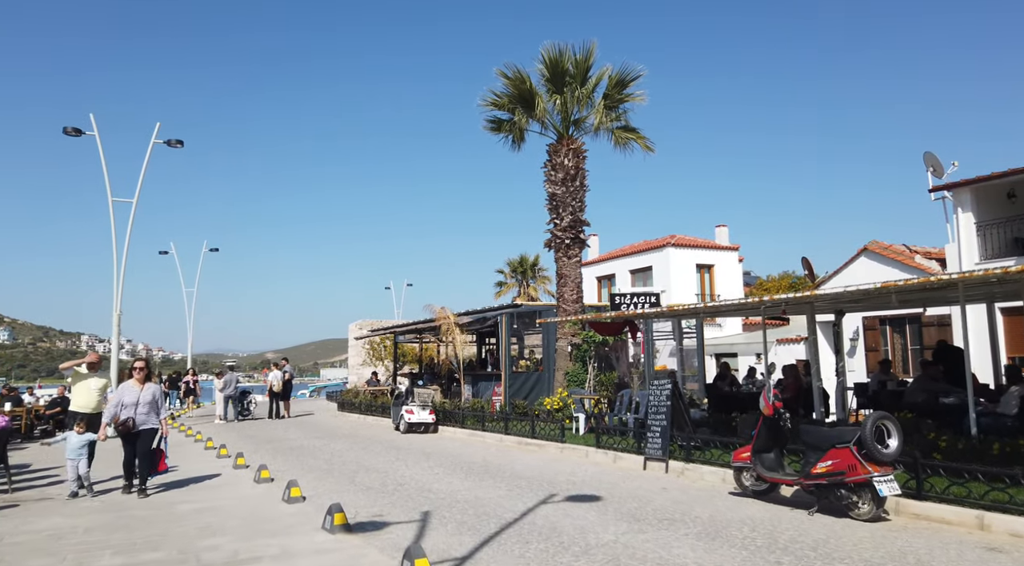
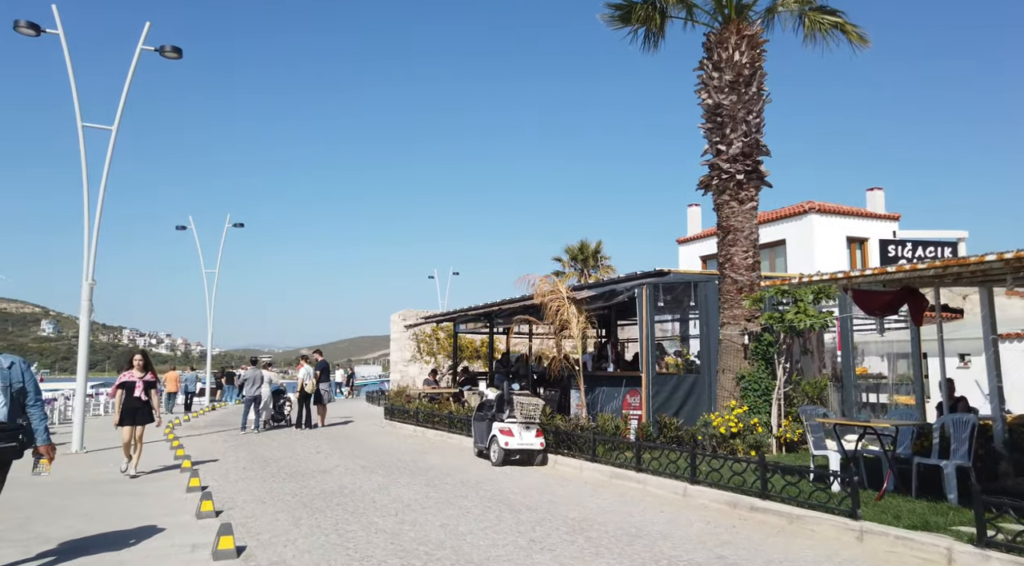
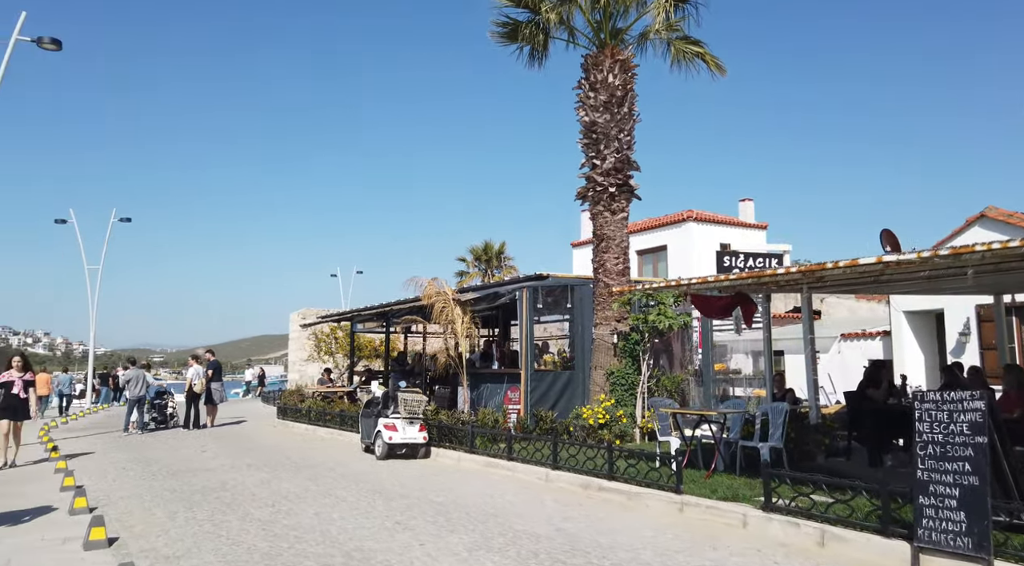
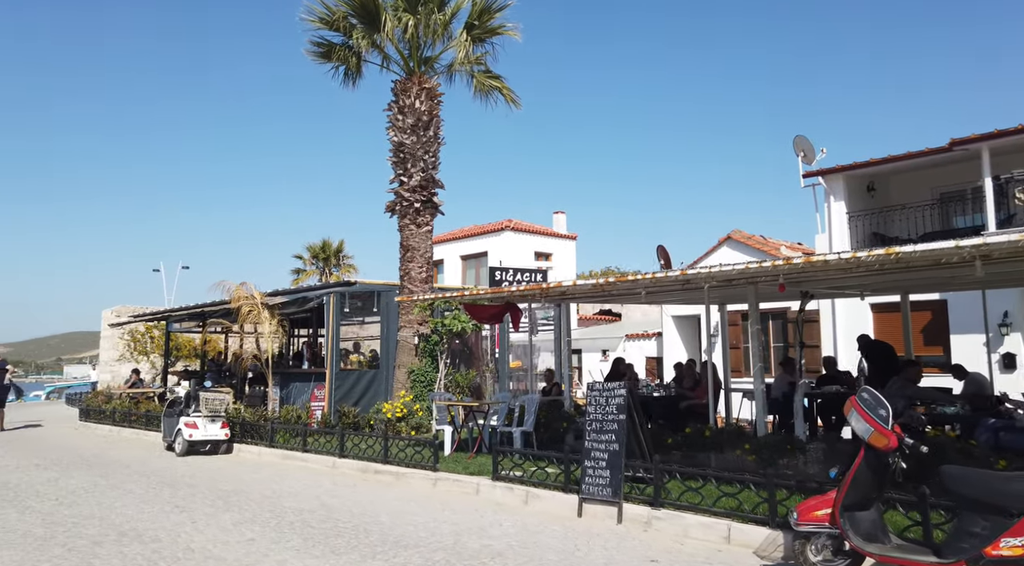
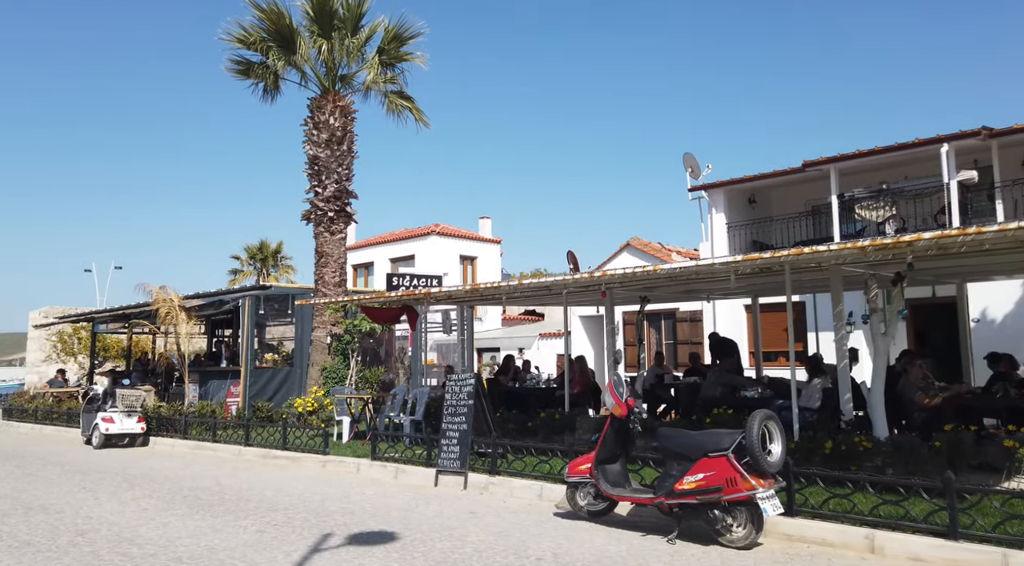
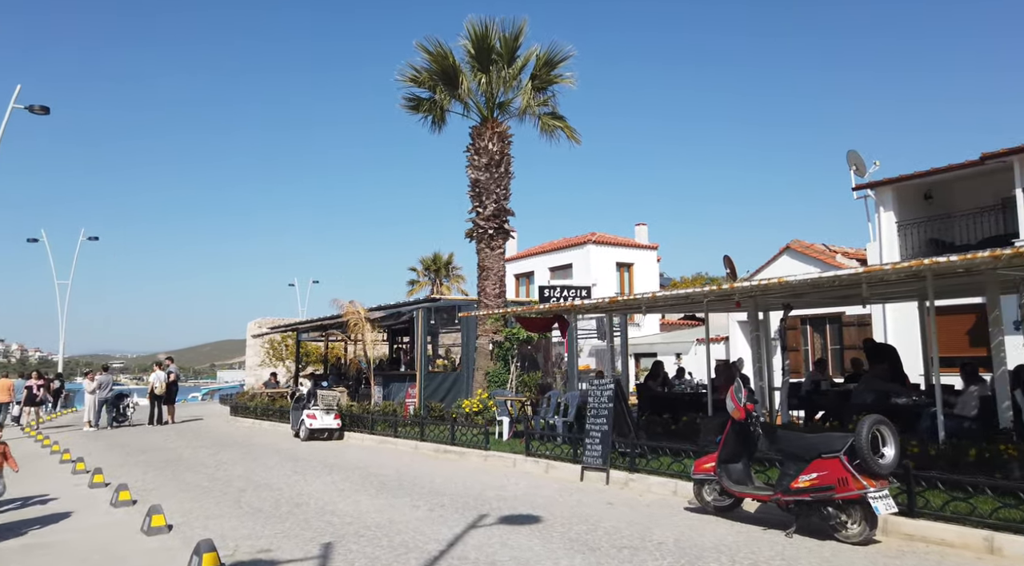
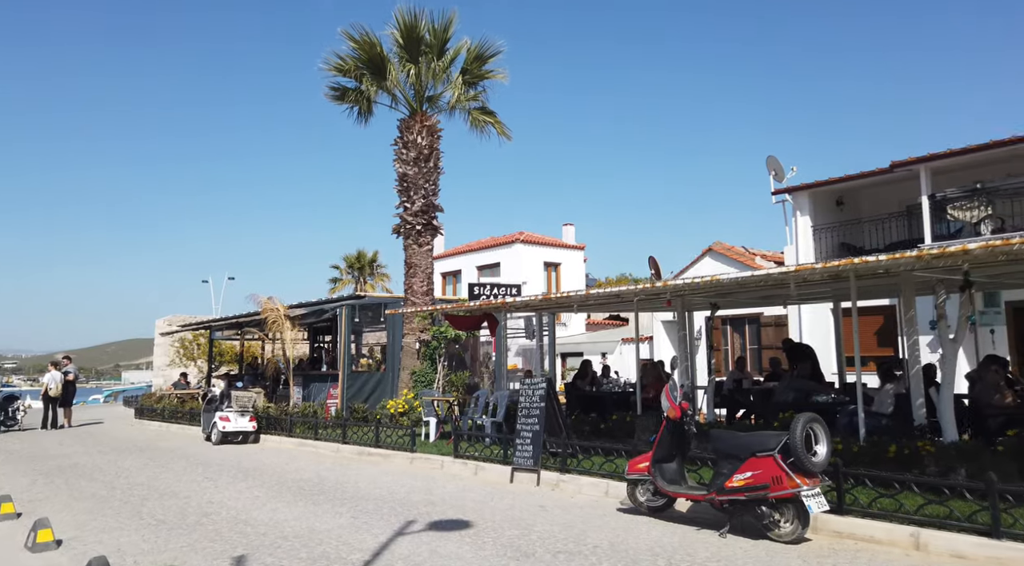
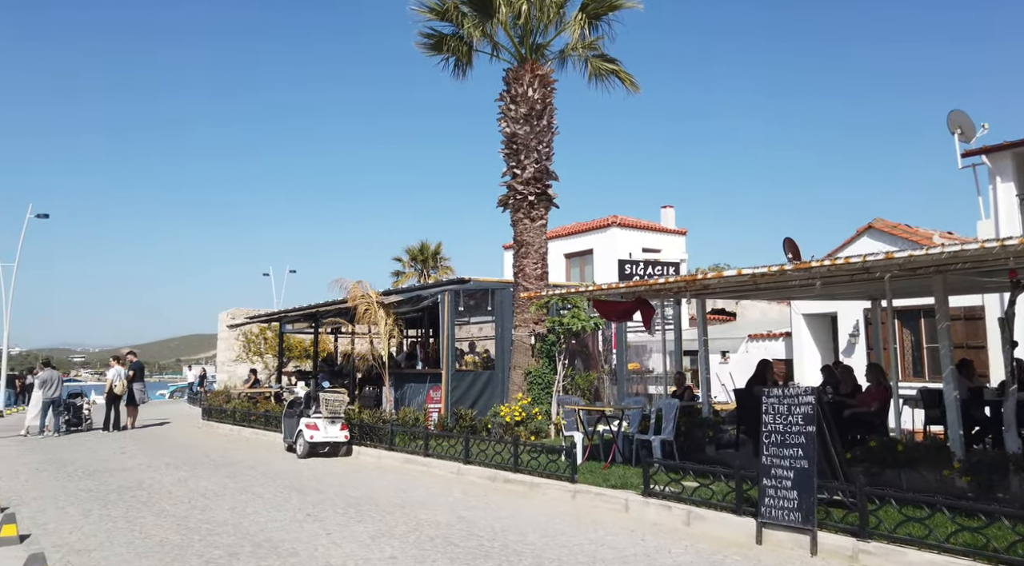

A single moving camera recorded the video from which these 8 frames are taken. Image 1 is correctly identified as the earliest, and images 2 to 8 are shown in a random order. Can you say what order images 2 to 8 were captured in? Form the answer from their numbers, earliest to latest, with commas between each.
6, 7, 5, 4, 8, 3, 2
